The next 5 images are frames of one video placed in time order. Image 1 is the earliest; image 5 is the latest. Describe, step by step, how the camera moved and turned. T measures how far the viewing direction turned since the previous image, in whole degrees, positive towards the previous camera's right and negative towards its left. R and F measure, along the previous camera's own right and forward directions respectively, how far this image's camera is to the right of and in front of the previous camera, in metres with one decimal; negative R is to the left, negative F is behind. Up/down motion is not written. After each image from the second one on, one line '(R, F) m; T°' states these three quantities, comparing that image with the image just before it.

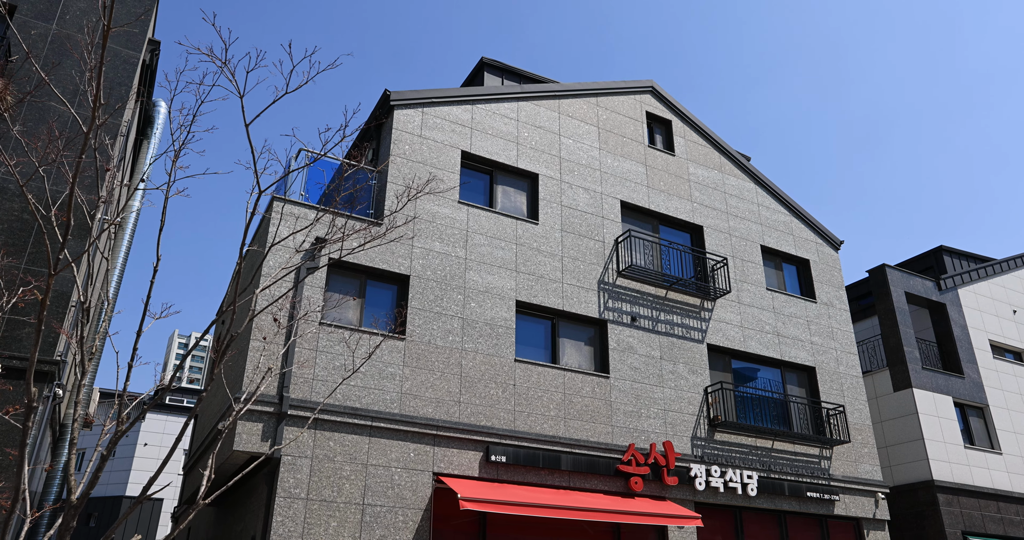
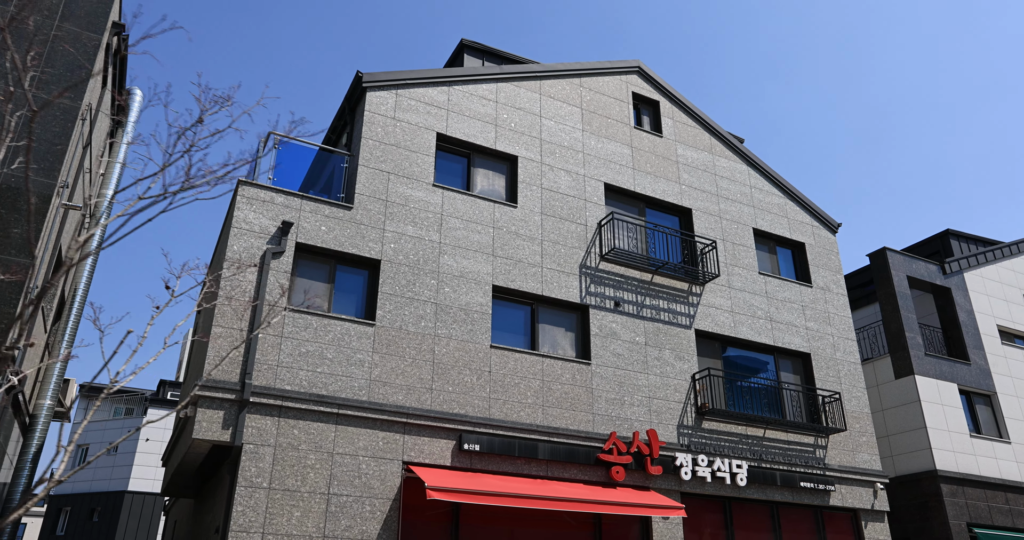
(+0.8, +0.4) m; -1°
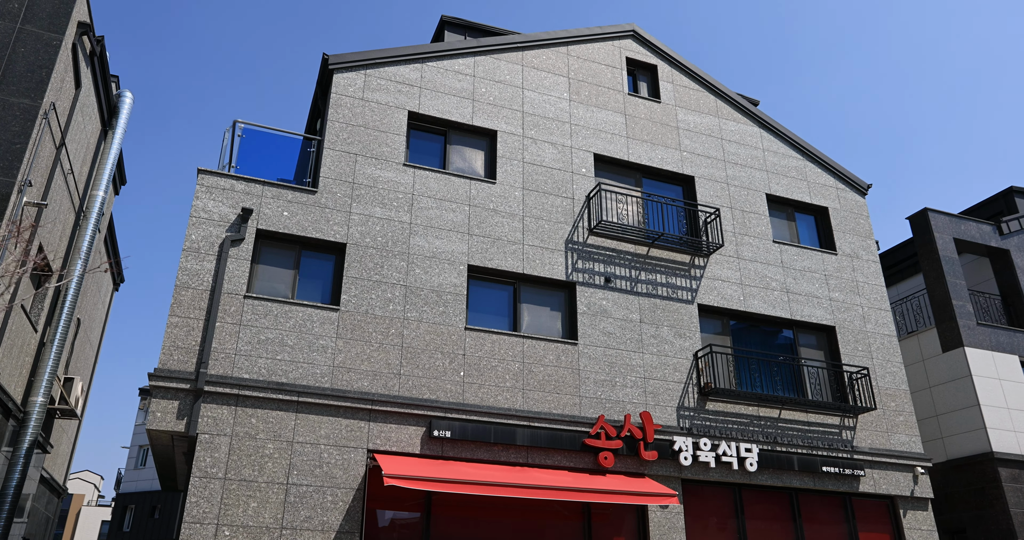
(+1.9, +0.8) m; -6°
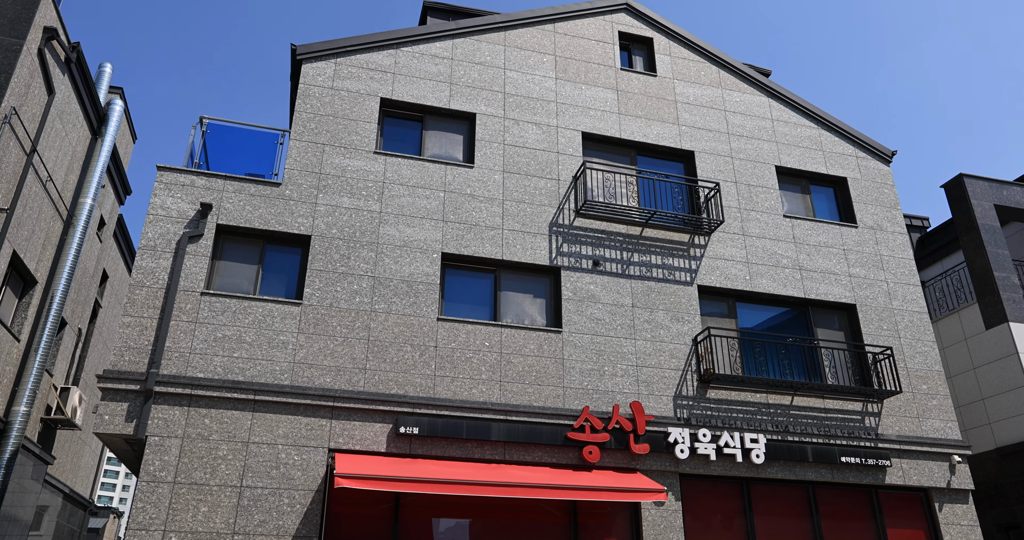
(+1.5, +0.9) m; -5°
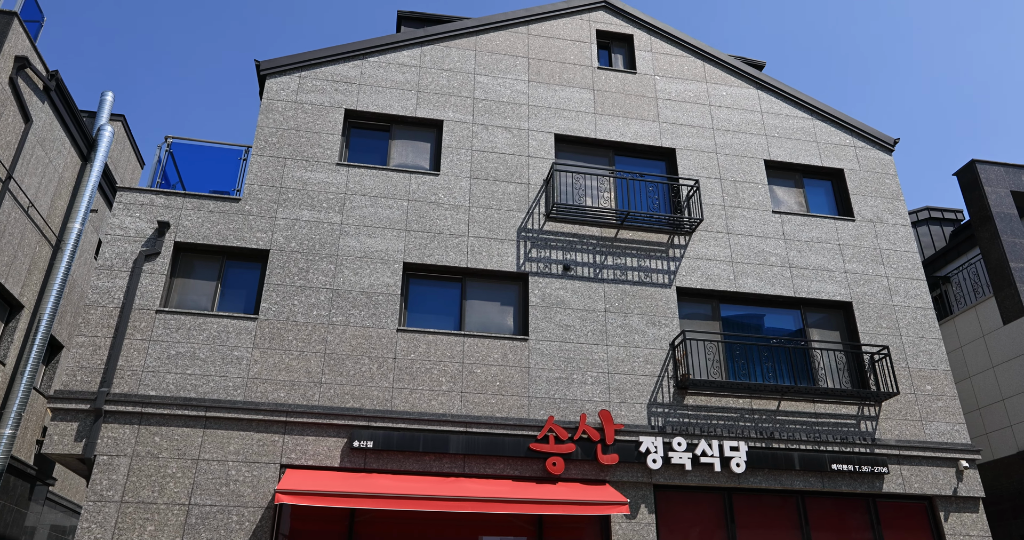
(+1.6, +0.5) m; -4°
